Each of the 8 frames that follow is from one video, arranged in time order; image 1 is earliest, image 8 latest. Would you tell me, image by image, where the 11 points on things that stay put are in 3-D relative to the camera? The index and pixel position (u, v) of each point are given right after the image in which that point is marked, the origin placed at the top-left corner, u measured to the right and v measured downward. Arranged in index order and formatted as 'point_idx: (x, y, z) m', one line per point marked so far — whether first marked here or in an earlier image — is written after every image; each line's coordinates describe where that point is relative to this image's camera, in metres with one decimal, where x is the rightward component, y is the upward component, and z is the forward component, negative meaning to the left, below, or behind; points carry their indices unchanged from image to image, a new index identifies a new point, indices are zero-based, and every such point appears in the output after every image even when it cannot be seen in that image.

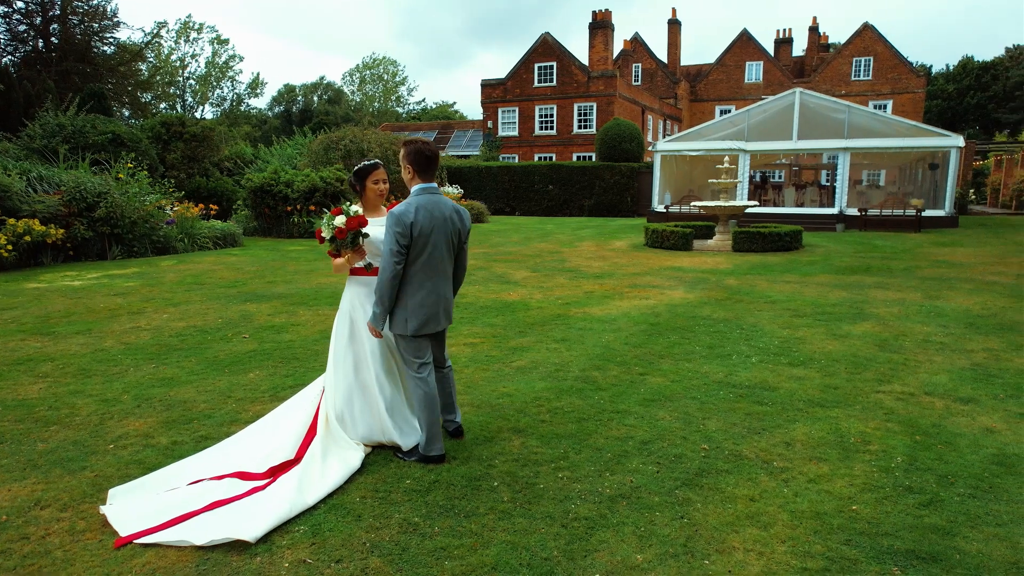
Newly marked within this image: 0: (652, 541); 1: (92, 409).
0: (+0.6, -1.1, +2.7) m
1: (-2.7, -0.8, +4.3) m
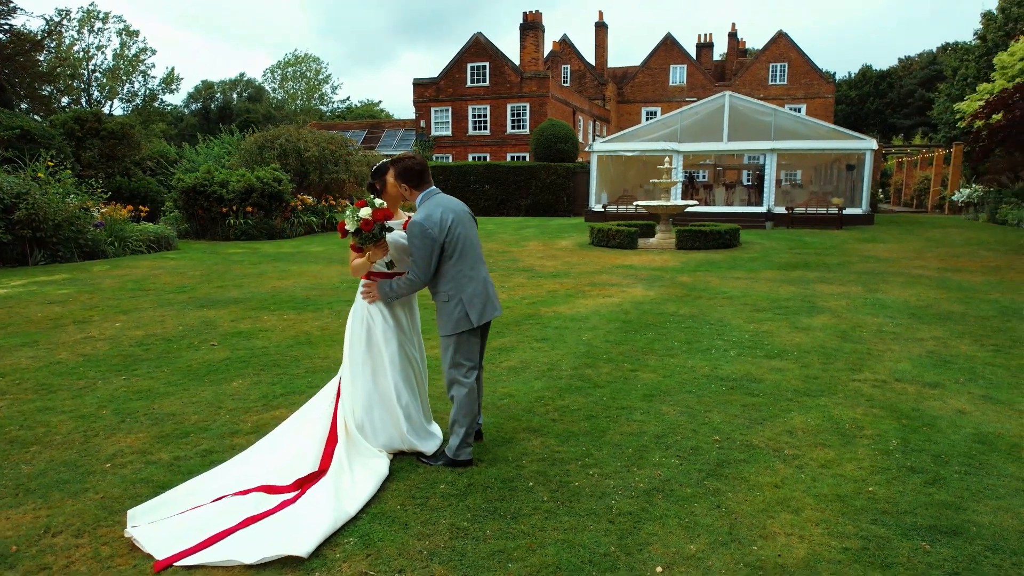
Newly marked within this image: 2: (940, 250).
0: (+0.8, -1.0, +2.8) m
1: (-2.7, -0.8, +4.0) m
2: (+8.2, +0.7, +12.6) m
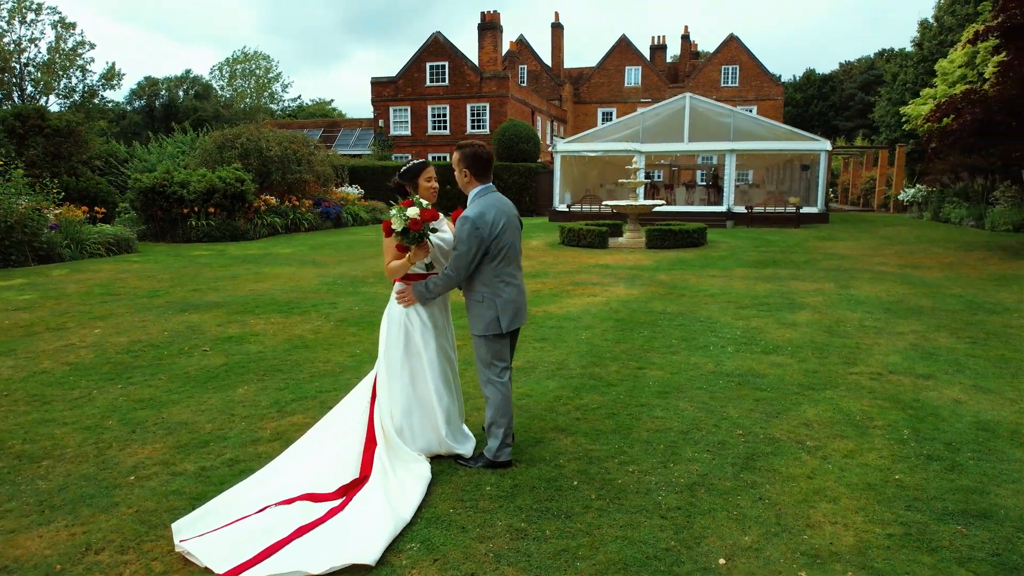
0: (+1.1, -1.0, +2.9) m
1: (-2.5, -0.9, +3.8) m
2: (+7.7, +0.8, +13.2) m
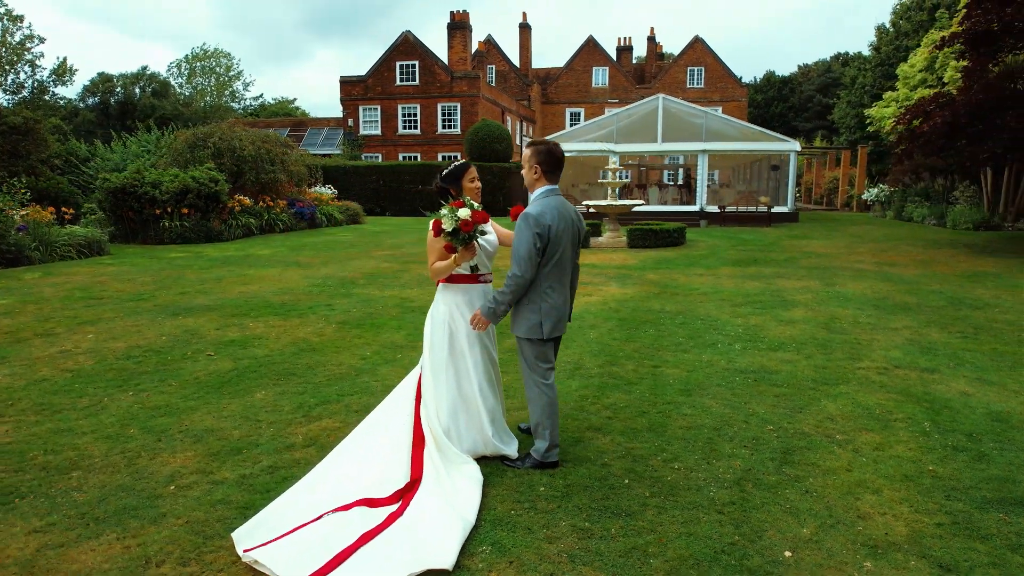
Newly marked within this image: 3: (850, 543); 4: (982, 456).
0: (+1.3, -1.0, +3.0) m
1: (-2.3, -0.9, +3.7) m
2: (+7.4, +0.9, +13.7) m
3: (+1.4, -1.1, +2.8) m
4: (+2.6, -0.9, +3.6) m
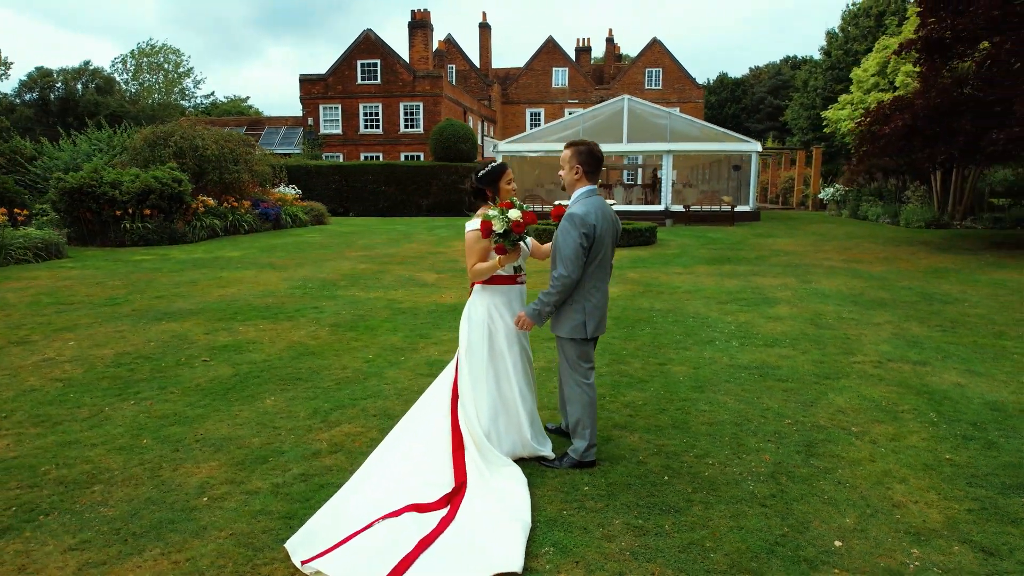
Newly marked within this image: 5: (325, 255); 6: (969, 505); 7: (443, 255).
0: (+1.5, -1.0, +3.1) m
1: (-2.1, -0.9, +3.5) m
2: (+6.9, +1.0, +14.1) m
3: (+1.7, -1.1, +2.9) m
4: (+2.8, -0.9, +3.8) m
5: (-3.6, +0.6, +12.6) m
6: (+2.2, -1.0, +3.1) m
7: (-1.4, +0.6, +13.1) m
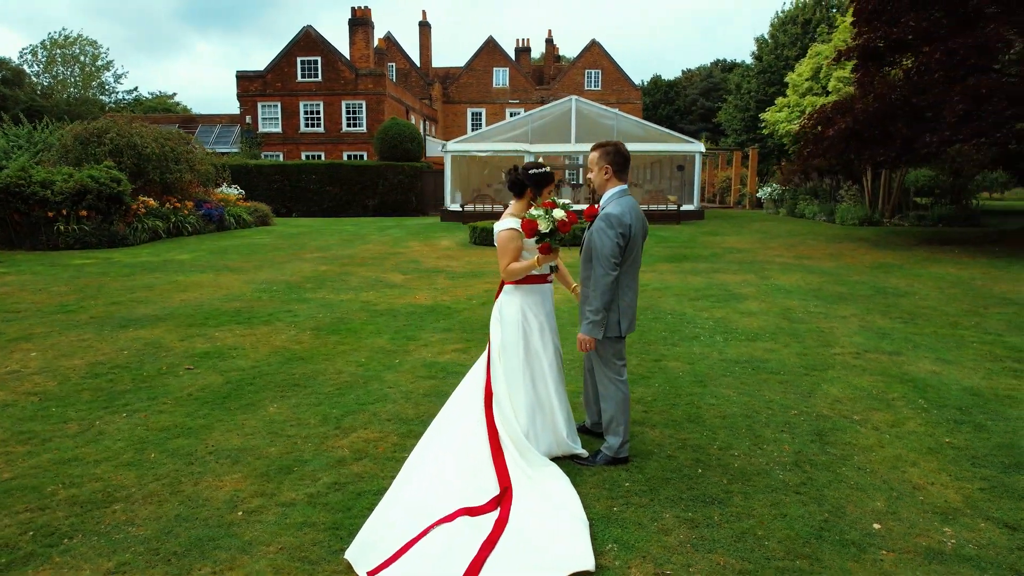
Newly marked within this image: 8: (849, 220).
0: (+1.8, -1.0, +3.2) m
1: (-1.9, -1.0, +3.3) m
2: (+5.9, +1.1, +14.8) m
3: (+1.9, -1.0, +3.1) m
4: (+2.9, -0.9, +4.1) m
5: (-4.3, +0.6, +12.2) m
6: (+2.4, -1.0, +3.3) m
7: (-2.2, +0.6, +13.0) m
8: (+9.2, +1.9, +18.1) m
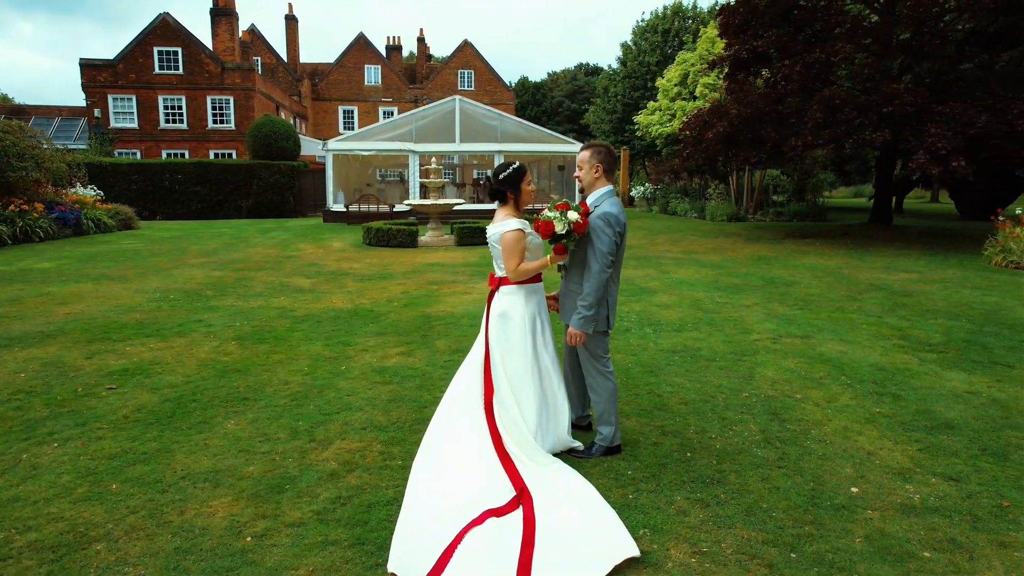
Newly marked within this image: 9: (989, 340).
0: (+1.8, -0.9, +3.6) m
1: (-1.9, -1.0, +3.0) m
2: (+3.6, +1.2, +15.7) m
3: (+1.9, -1.0, +3.4) m
4: (+2.7, -0.8, +4.6) m
5: (-6.0, +0.4, +11.2) m
6: (+2.3, -0.9, +3.8) m
7: (-4.0, +0.5, +12.4) m
8: (+6.1, +2.1, +19.6) m
9: (+4.5, -0.5, +6.2) m
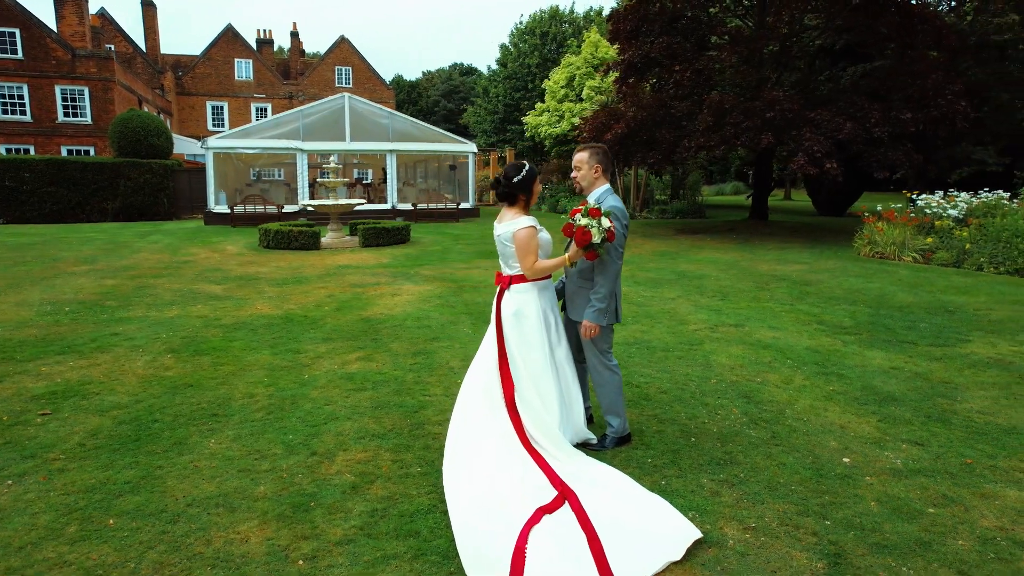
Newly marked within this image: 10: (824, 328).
0: (+1.8, -0.9, +3.9) m
1: (-1.6, -1.1, +2.7) m
2: (+1.3, +1.3, +16.2) m
3: (+2.0, -0.9, +3.8) m
4: (+2.6, -0.7, +5.1) m
5: (-7.2, +0.2, +10.0) m
6: (+2.3, -0.8, +4.3) m
7: (-5.5, +0.4, +11.5) m
8: (+3.0, +2.3, +20.5) m
9: (+4.0, -0.4, +7.0) m
10: (+3.2, -0.4, +6.7) m
